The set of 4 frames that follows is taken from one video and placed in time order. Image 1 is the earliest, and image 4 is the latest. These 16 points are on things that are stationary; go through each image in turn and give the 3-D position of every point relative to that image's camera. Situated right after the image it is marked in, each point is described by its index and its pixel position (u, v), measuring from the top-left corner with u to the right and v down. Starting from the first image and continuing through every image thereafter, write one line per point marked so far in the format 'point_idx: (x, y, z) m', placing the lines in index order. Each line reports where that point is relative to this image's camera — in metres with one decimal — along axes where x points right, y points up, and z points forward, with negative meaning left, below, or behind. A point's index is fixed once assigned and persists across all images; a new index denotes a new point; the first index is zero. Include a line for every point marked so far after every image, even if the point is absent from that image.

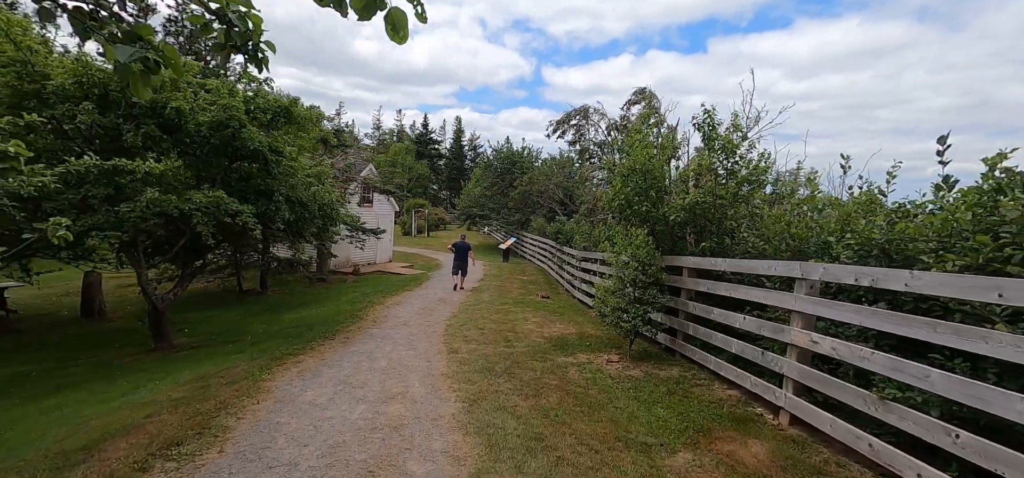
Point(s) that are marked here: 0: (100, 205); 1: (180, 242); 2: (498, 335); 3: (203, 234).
0: (-5.6, +0.5, +6.3) m
1: (-5.0, -0.1, +7.1) m
2: (-0.2, -1.7, +8.2) m
3: (-4.3, +0.1, +6.6) m
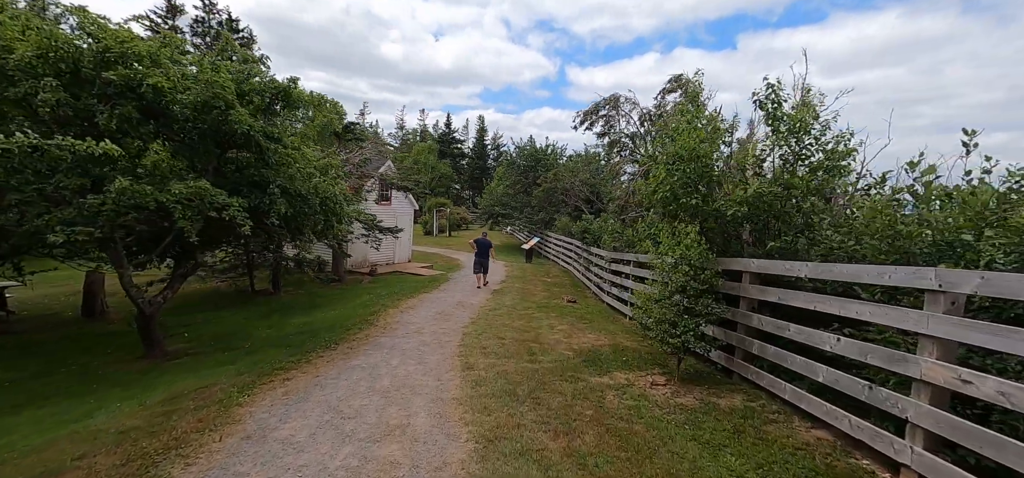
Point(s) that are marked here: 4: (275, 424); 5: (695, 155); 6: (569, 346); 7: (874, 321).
0: (-5.3, +0.5, +5.6) m
1: (-4.7, 0.0, +6.4) m
2: (+0.1, -1.7, +7.3) m
3: (-4.0, +0.1, +5.8) m
4: (-1.9, -1.5, +3.9) m
5: (+2.3, +1.1, +6.0) m
6: (+0.9, -1.7, +7.7) m
7: (+2.7, -0.6, +3.6) m
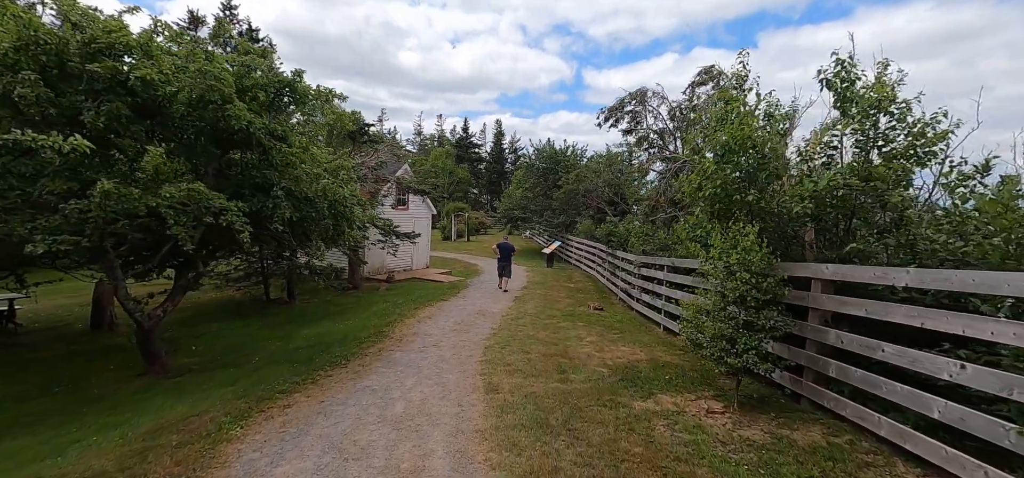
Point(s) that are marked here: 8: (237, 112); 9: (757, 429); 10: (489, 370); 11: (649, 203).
0: (-5.0, +0.4, +5.1) m
1: (-4.4, -0.1, +5.9) m
2: (+0.5, -1.7, +6.5) m
3: (-3.7, 0.0, +5.3) m
4: (-1.7, -1.6, +3.2) m
5: (+2.6, +1.0, +5.2) m
6: (+1.3, -1.8, +6.9) m
7: (+3.0, -0.6, +2.8) m
8: (-3.2, +1.5, +5.4) m
9: (+2.2, -1.7, +4.2) m
10: (-0.3, -1.7, +6.1) m
11: (+3.7, +1.0, +12.6) m
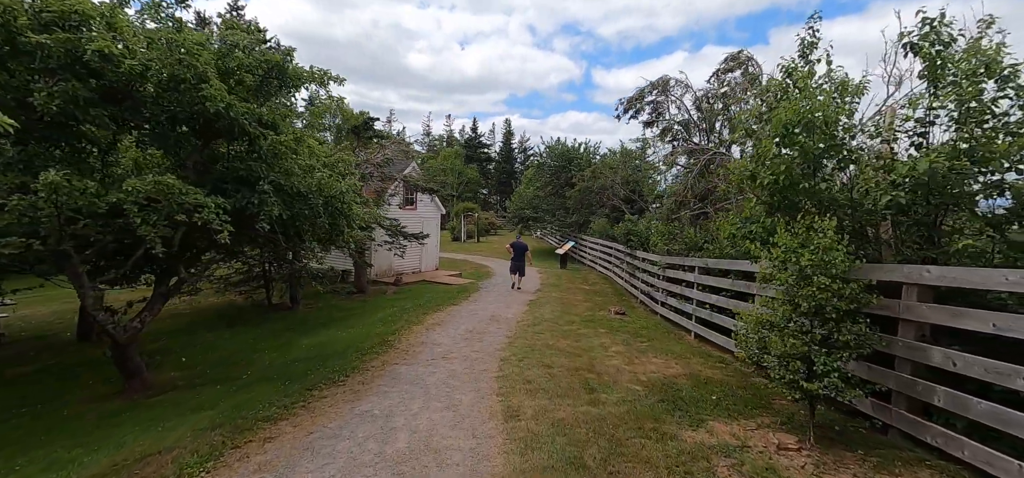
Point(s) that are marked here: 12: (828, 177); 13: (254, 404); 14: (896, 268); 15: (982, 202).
0: (-4.7, +0.4, +4.4) m
1: (-4.1, -0.1, +5.2) m
2: (+0.8, -1.7, +5.7) m
3: (-3.5, 0.0, +4.5) m
4: (-1.5, -1.6, +2.5) m
5: (+2.8, +1.1, +4.4) m
6: (+1.6, -1.8, +6.1) m
7: (+3.1, -0.6, +1.9) m
8: (-3.0, +1.4, +4.7) m
9: (+2.4, -1.6, +3.3) m
10: (-0.1, -1.7, +5.3) m
11: (+4.0, +1.0, +11.7) m
12: (+3.0, +0.6, +4.4) m
13: (-2.7, -1.7, +4.9) m
14: (+3.1, -0.2, +3.8) m
15: (+3.7, +0.3, +3.8) m
